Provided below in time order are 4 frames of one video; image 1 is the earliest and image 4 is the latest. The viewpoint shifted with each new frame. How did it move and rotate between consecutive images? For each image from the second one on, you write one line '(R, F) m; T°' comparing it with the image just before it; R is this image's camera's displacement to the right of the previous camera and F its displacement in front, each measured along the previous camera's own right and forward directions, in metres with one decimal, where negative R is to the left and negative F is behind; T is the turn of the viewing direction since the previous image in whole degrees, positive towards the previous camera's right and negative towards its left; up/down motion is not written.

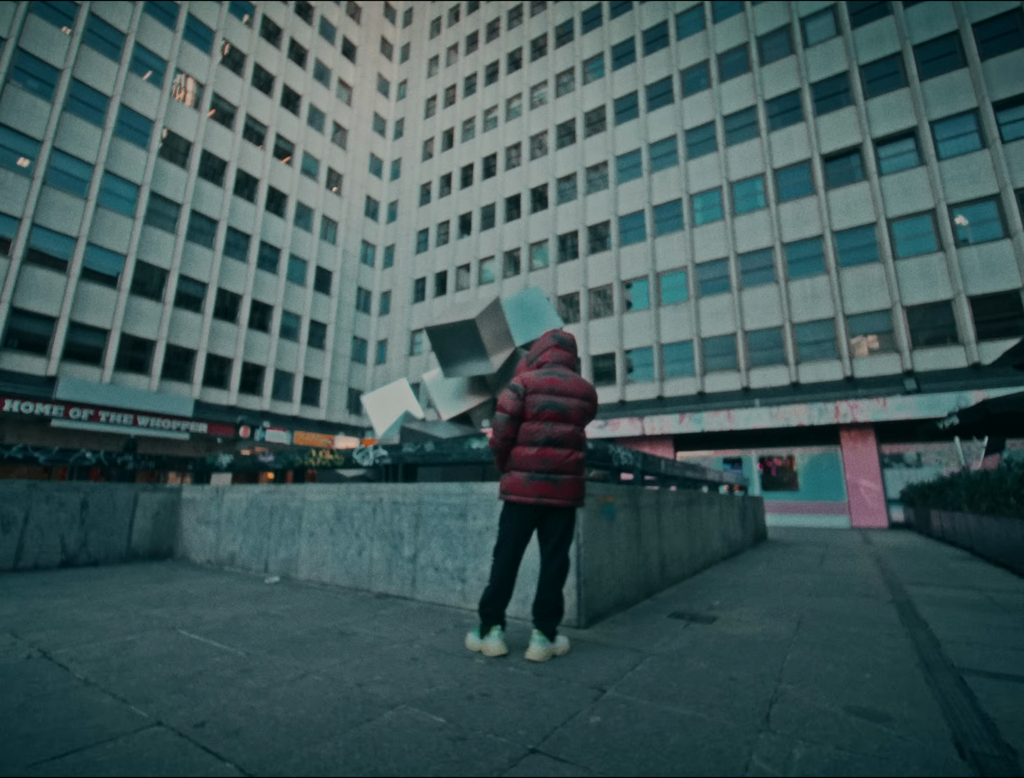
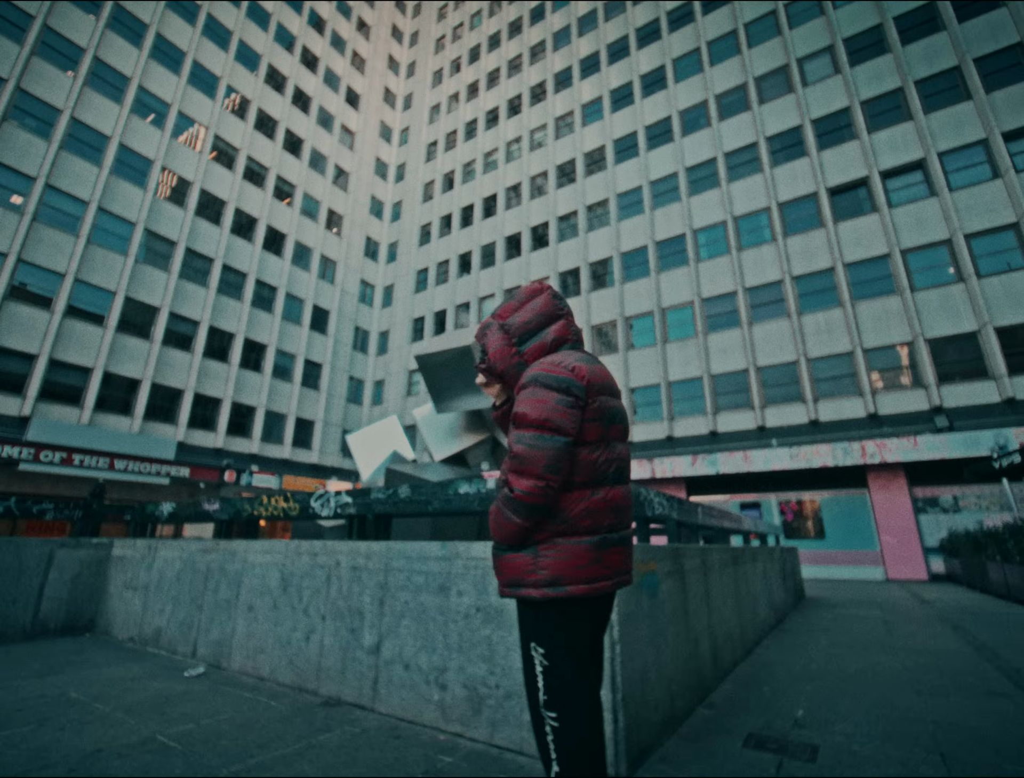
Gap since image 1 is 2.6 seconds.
(0.0, +1.1) m; 0°
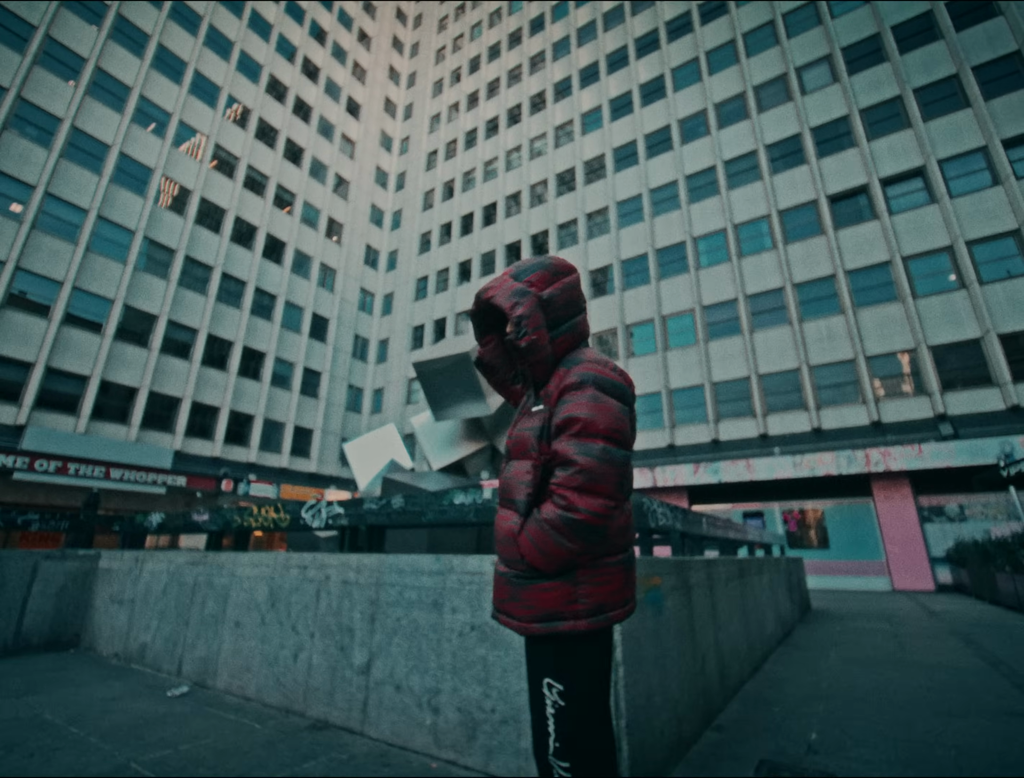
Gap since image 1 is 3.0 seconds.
(0.0, +0.1) m; 0°
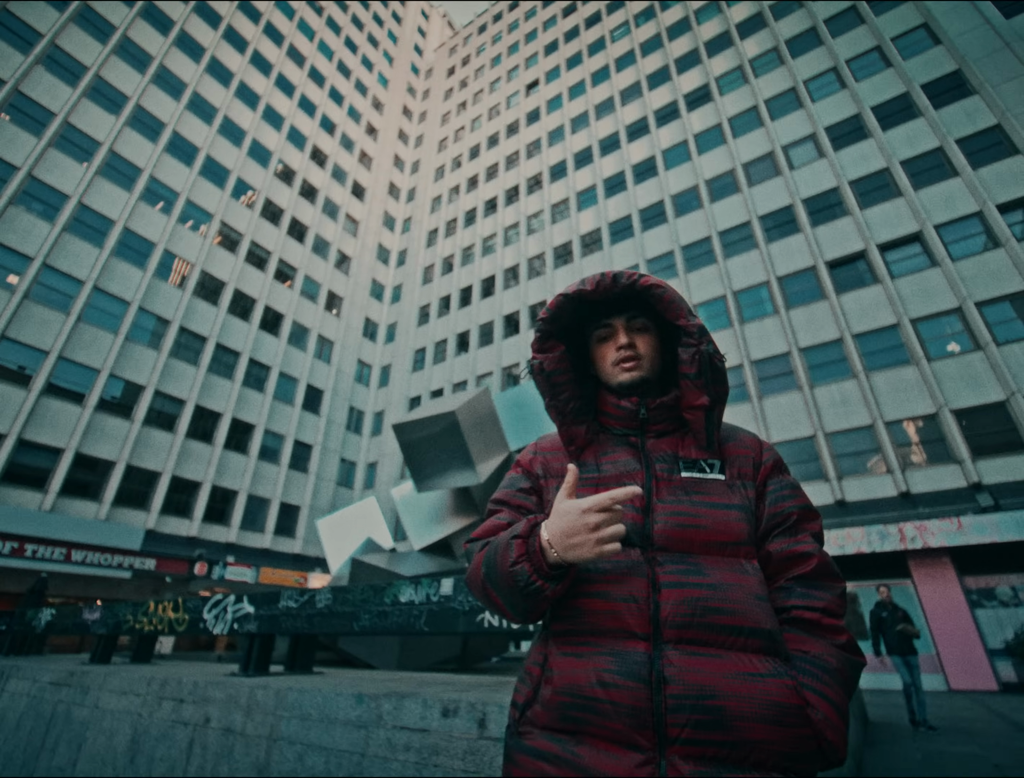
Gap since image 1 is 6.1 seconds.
(+0.1, +0.9) m; 0°
